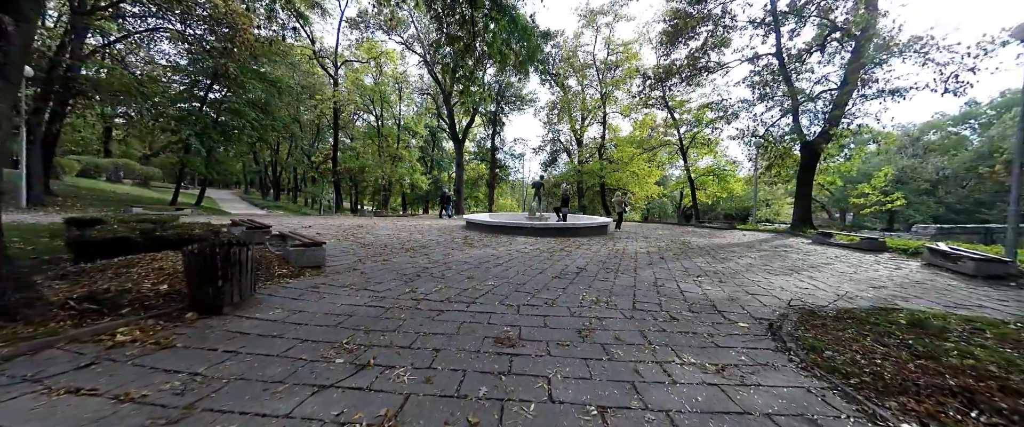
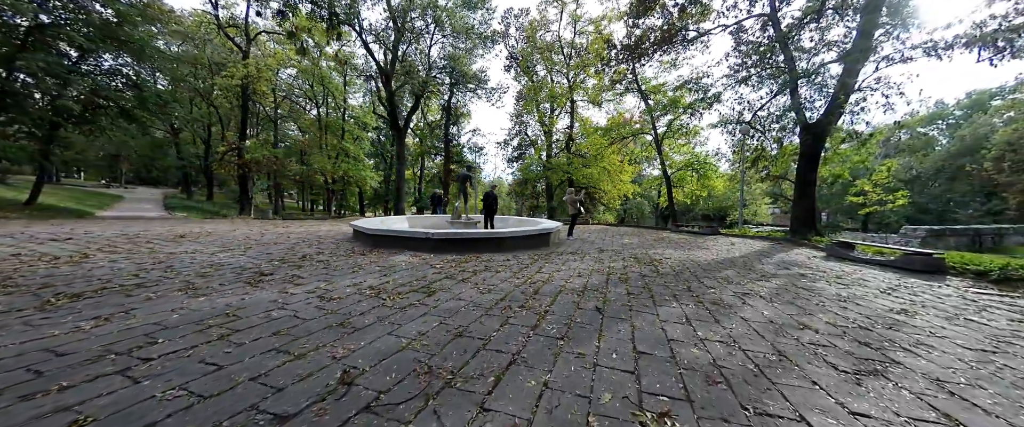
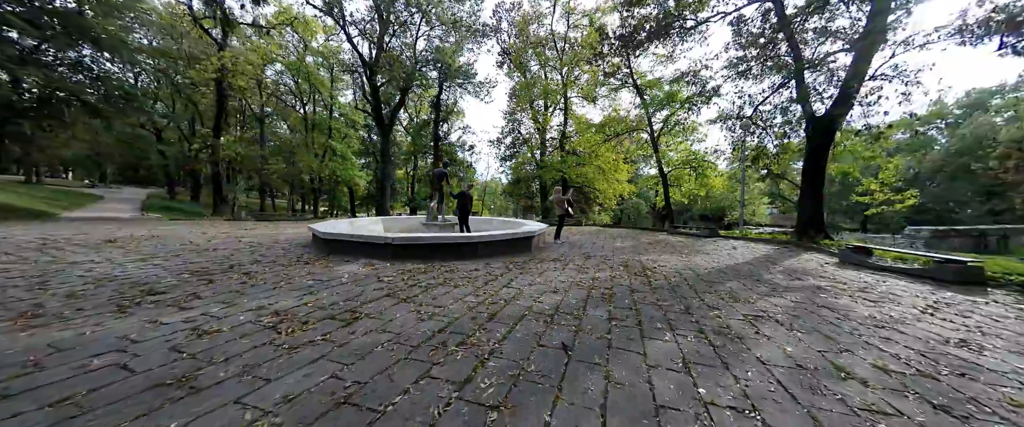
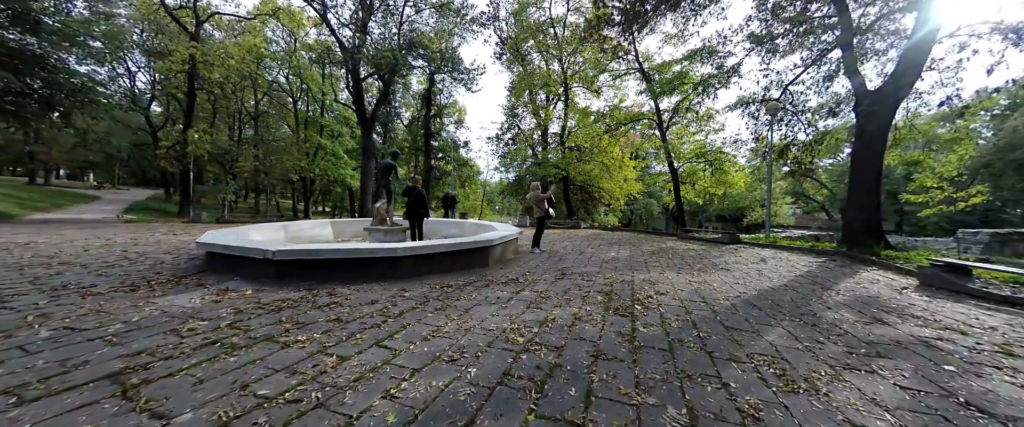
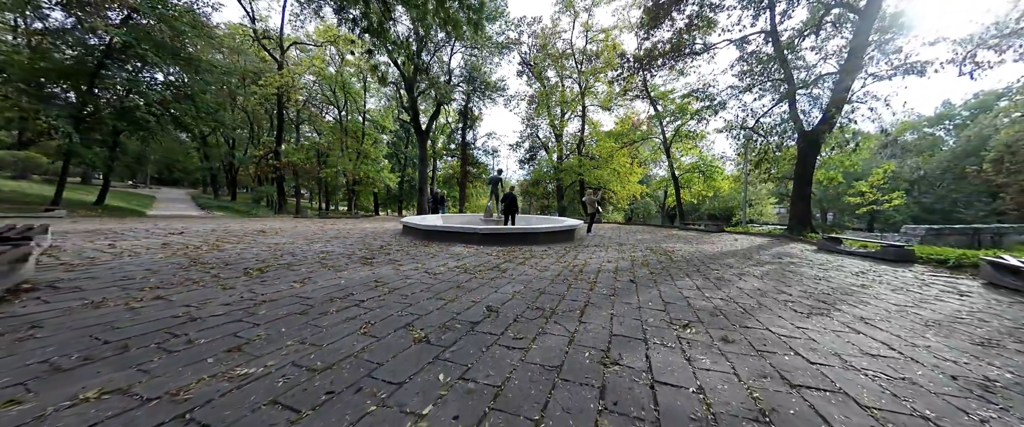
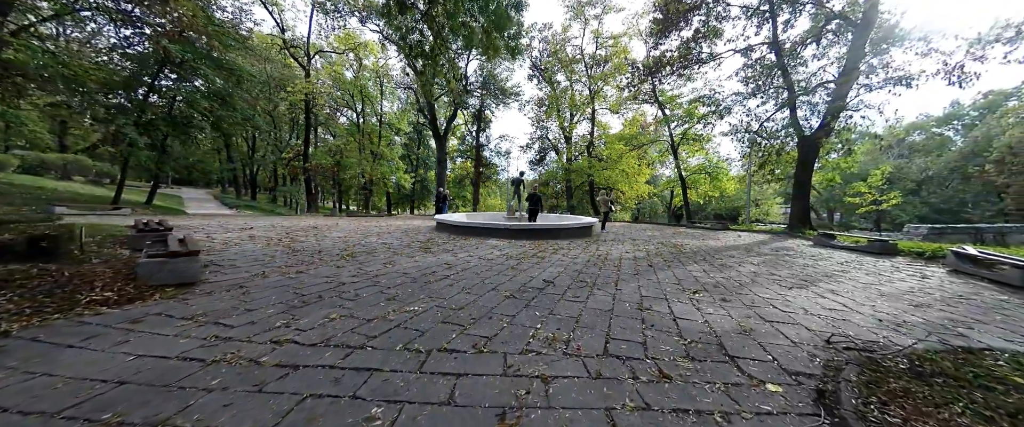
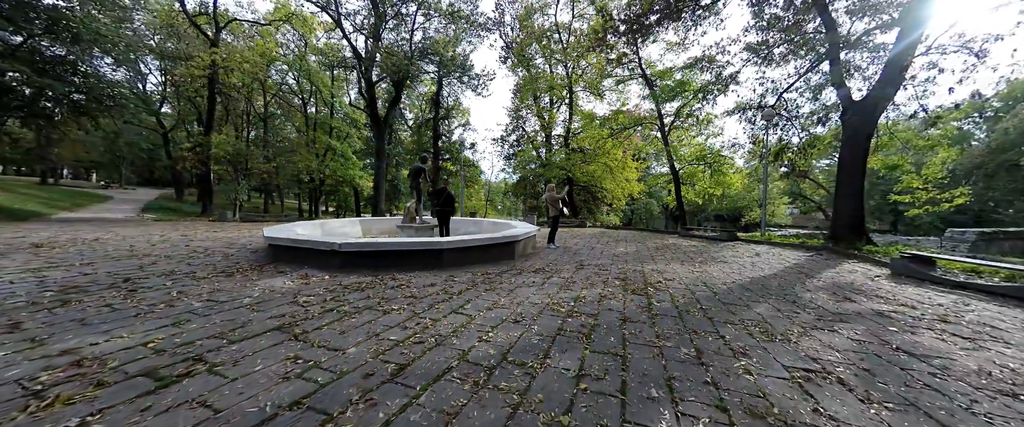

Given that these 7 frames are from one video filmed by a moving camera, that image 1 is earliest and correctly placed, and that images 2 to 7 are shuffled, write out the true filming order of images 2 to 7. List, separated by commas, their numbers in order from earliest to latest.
6, 5, 2, 3, 7, 4
